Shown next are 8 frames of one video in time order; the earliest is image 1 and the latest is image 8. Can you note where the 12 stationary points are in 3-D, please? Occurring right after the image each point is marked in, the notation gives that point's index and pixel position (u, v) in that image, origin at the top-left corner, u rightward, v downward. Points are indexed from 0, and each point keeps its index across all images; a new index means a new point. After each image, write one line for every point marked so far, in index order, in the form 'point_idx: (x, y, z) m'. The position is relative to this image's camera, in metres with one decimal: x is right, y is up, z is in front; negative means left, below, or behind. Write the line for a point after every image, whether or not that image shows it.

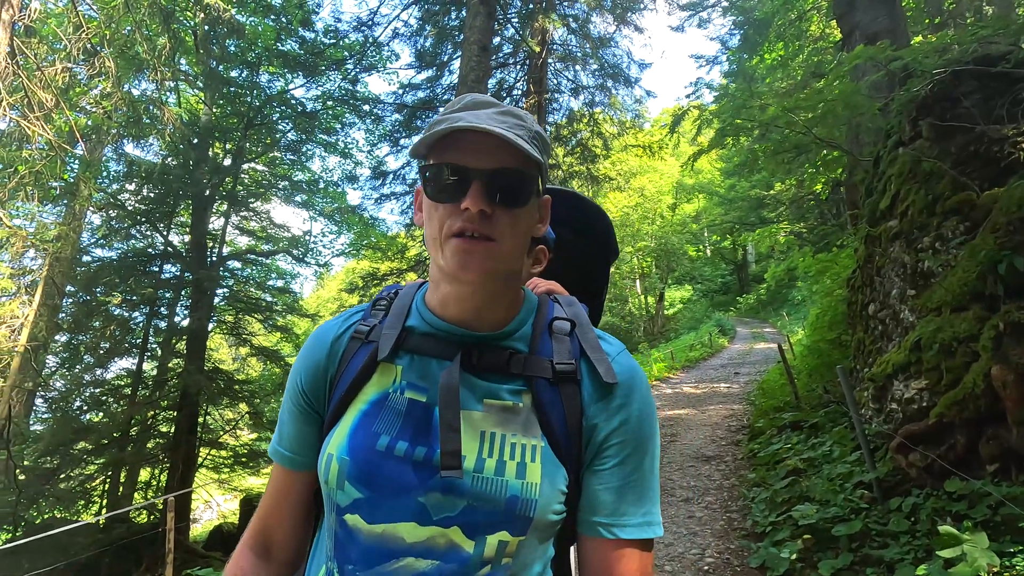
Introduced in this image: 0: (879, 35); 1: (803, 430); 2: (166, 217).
0: (+3.8, +2.6, +6.0) m
1: (+3.3, -1.5, +6.5) m
2: (-6.9, +1.4, +11.5) m
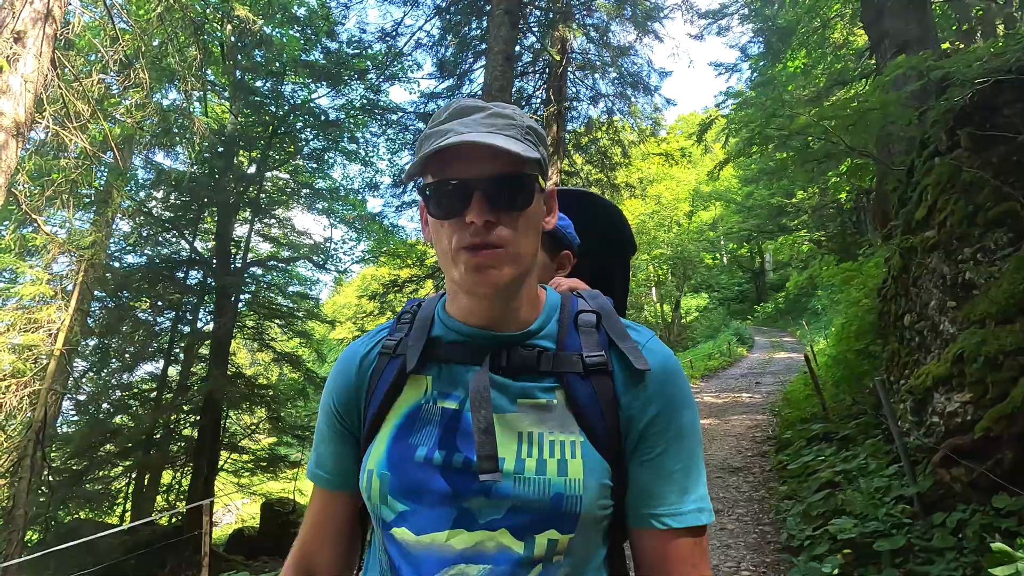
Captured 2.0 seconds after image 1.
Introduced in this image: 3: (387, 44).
0: (+4.1, +2.5, +5.9) m
1: (+3.5, -1.7, +6.4) m
2: (-6.5, +1.3, +11.6) m
3: (-2.2, +4.2, +9.9) m
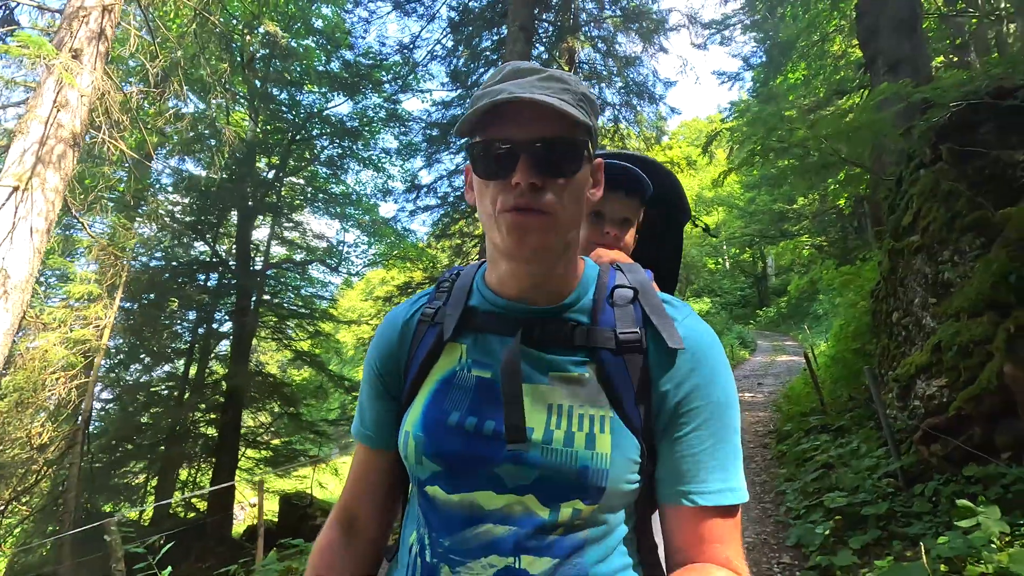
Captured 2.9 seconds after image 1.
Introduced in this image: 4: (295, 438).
0: (+4.3, +2.5, +6.4) m
1: (+3.7, -1.7, +6.8) m
2: (-6.3, +1.3, +12.1) m
3: (-2.0, +4.2, +10.4) m
4: (-4.8, -3.2, +12.4) m
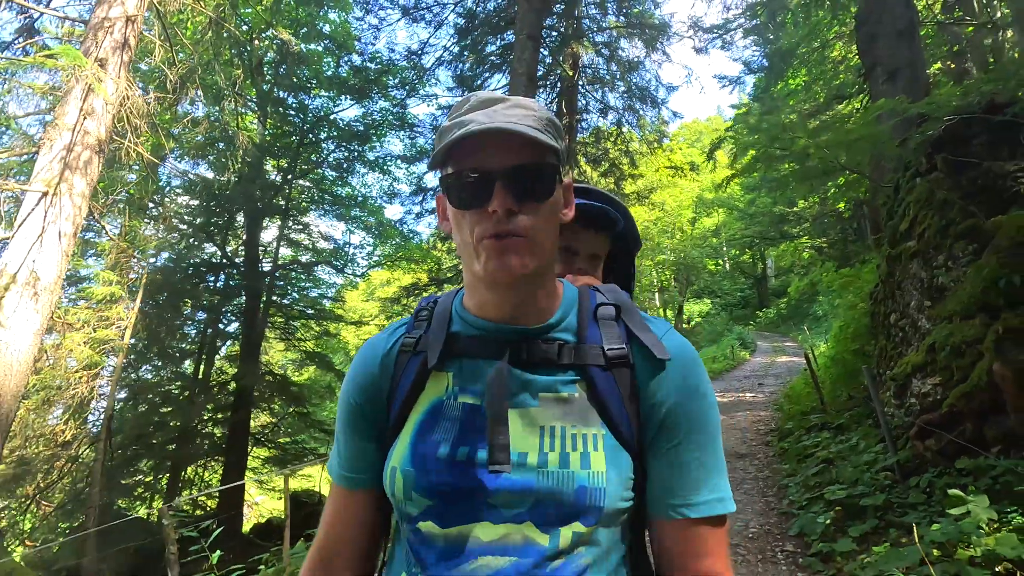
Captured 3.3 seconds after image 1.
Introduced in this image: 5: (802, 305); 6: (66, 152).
0: (+4.4, +2.4, +6.6) m
1: (+3.8, -1.7, +7.0) m
2: (-6.1, +1.2, +12.3) m
3: (-1.8, +4.1, +10.6) m
4: (-4.7, -3.2, +12.6) m
5: (+8.5, -0.5, +16.8) m
6: (-4.7, +1.4, +6.1) m
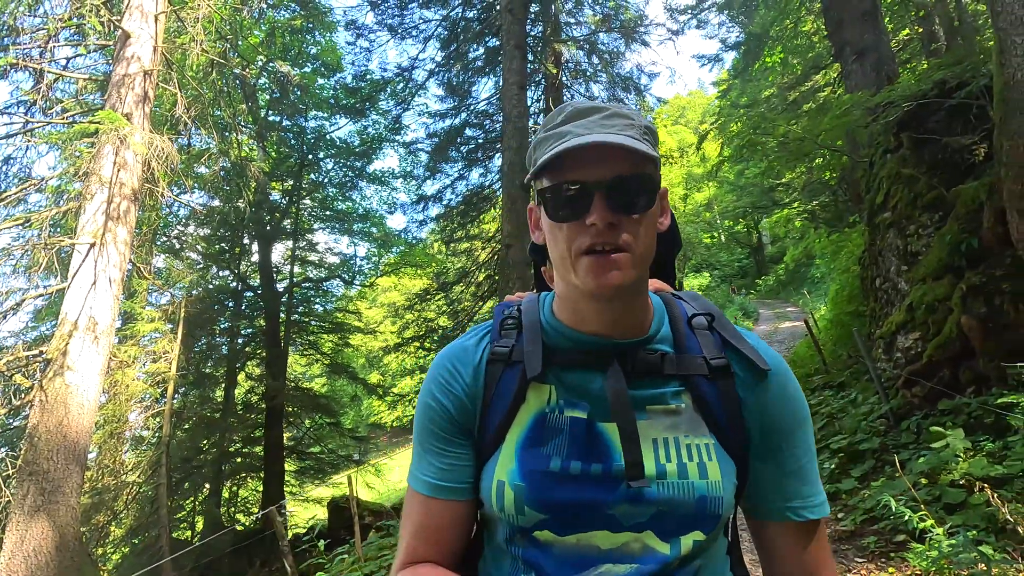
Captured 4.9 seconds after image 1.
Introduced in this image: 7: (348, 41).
0: (+4.3, +2.9, +7.0) m
1: (+4.2, -1.3, +7.5) m
2: (-6.1, +0.7, +12.8) m
3: (-2.1, +4.0, +11.0) m
4: (-4.2, -3.6, +13.2) m
5: (+8.6, +0.5, +17.3) m
6: (-4.6, +0.9, +6.6) m
7: (-3.0, +4.6, +10.7) m
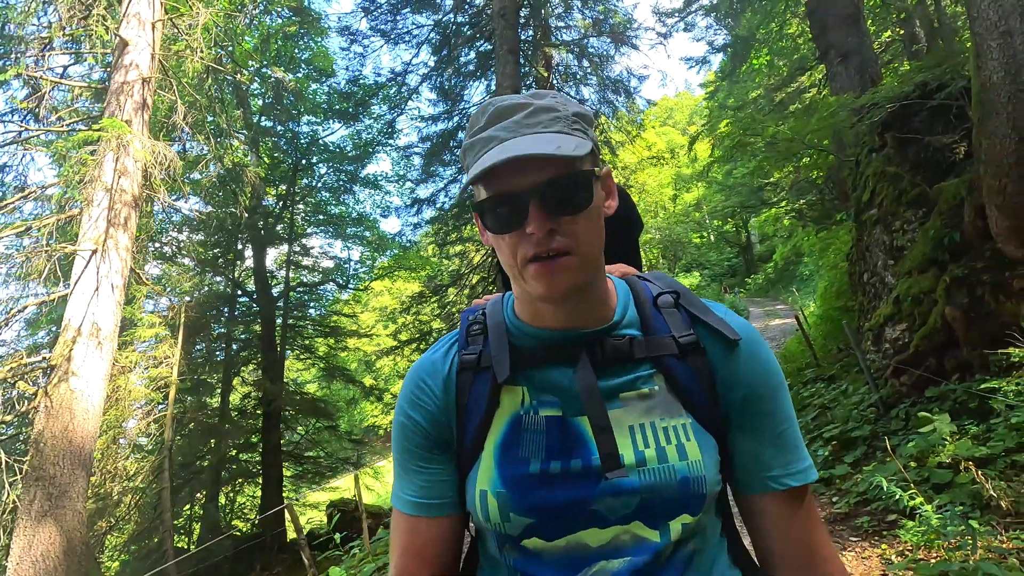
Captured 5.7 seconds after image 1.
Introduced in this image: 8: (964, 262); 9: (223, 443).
0: (+4.2, +2.9, +7.2) m
1: (+4.1, -1.2, +7.7) m
2: (-6.2, +0.6, +12.8) m
3: (-2.2, +3.9, +11.1) m
4: (-4.3, -3.7, +13.2) m
5: (+8.4, +0.6, +17.6) m
6: (-4.6, +0.9, +6.6) m
7: (-3.2, +4.5, +10.8) m
8: (+3.4, +0.2, +4.3) m
9: (-5.9, -3.2, +11.8) m
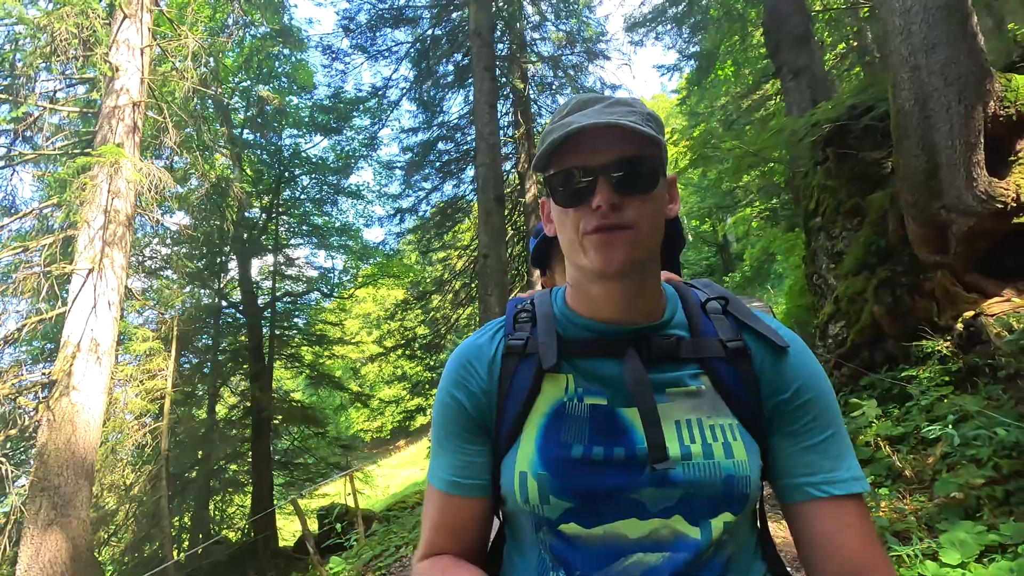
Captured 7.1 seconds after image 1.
0: (+3.9, +2.9, +7.8) m
1: (+3.9, -1.2, +8.2) m
2: (-6.6, +0.3, +13.0) m
3: (-2.7, +3.8, +11.5) m
4: (-4.6, -3.9, +13.5) m
5: (+7.9, +0.6, +18.2) m
6: (-4.9, +0.7, +6.9) m
7: (-3.6, +4.3, +11.1) m
8: (+3.2, +0.2, +4.9) m
9: (-6.2, -3.4, +12.0) m
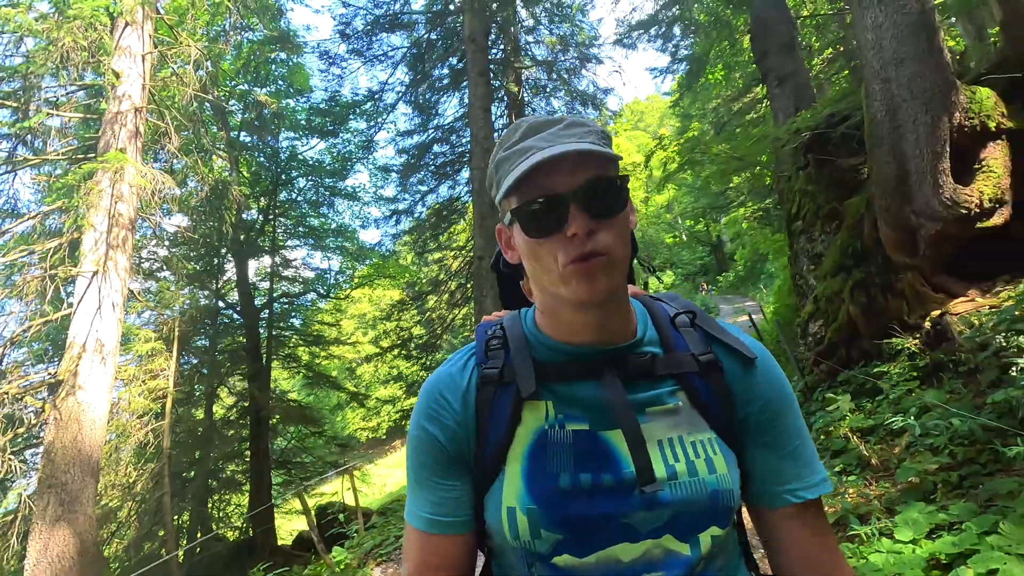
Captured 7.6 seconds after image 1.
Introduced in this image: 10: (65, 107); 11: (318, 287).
0: (+3.8, +2.9, +8.0) m
1: (+3.8, -1.2, +8.4) m
2: (-6.7, +0.3, +13.2) m
3: (-2.8, +3.8, +11.6) m
4: (-4.7, -3.9, +13.6) m
5: (+7.7, +0.7, +18.5) m
6: (-5.0, +0.6, +7.1) m
7: (-3.7, +4.3, +11.3) m
8: (+3.1, +0.2, +5.1) m
9: (-6.3, -3.4, +12.1) m
10: (-6.3, +2.5, +8.1) m
11: (-4.8, 0.0, +14.6) m
